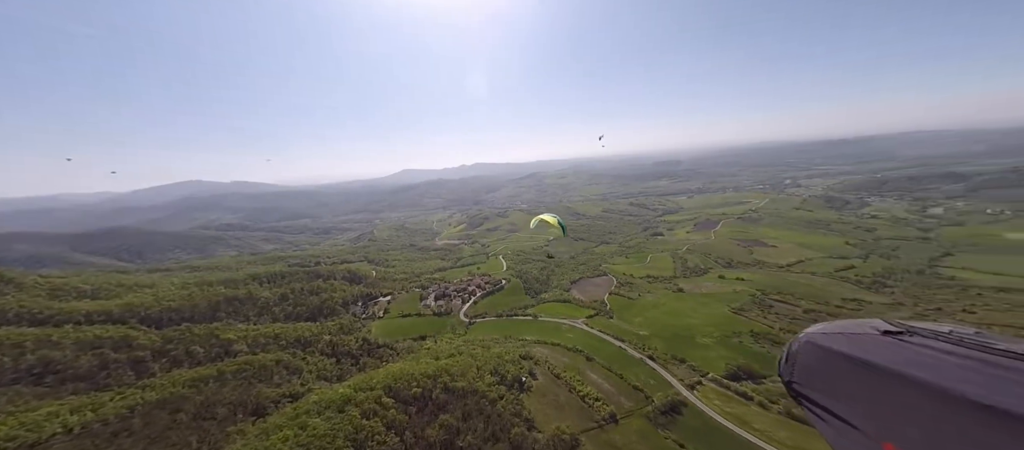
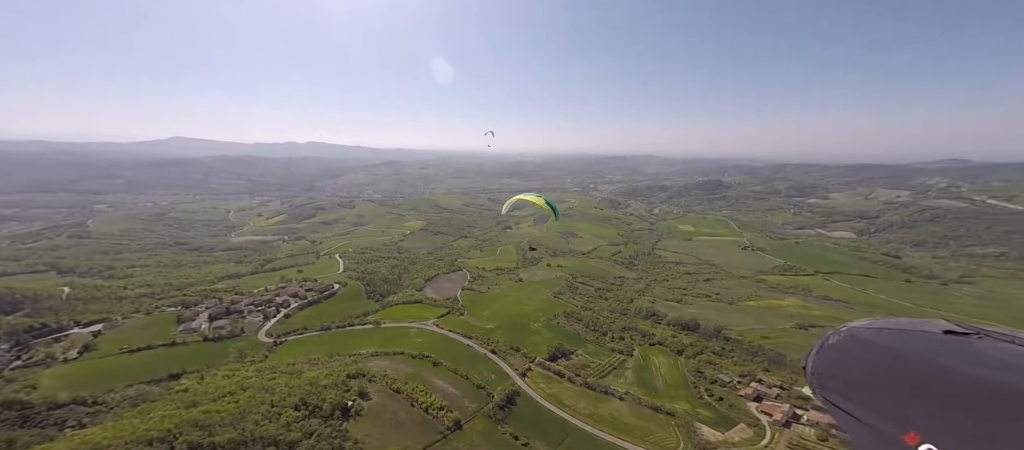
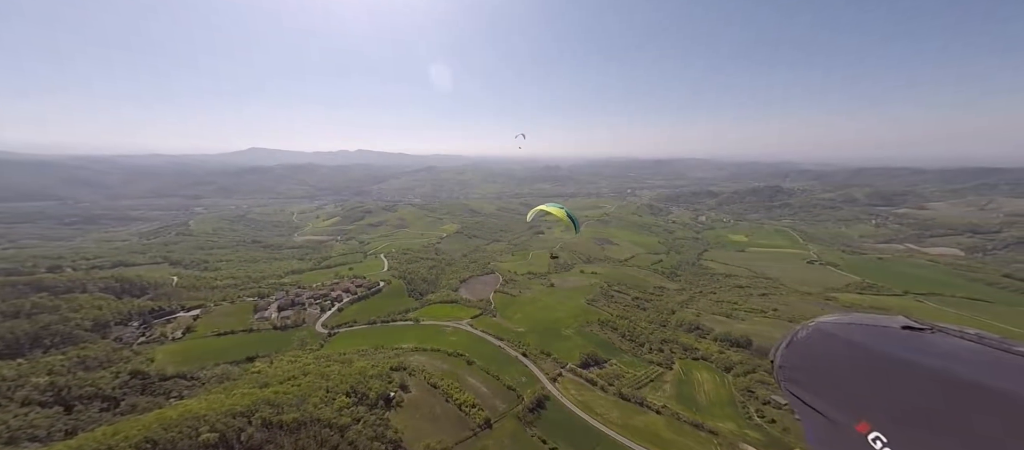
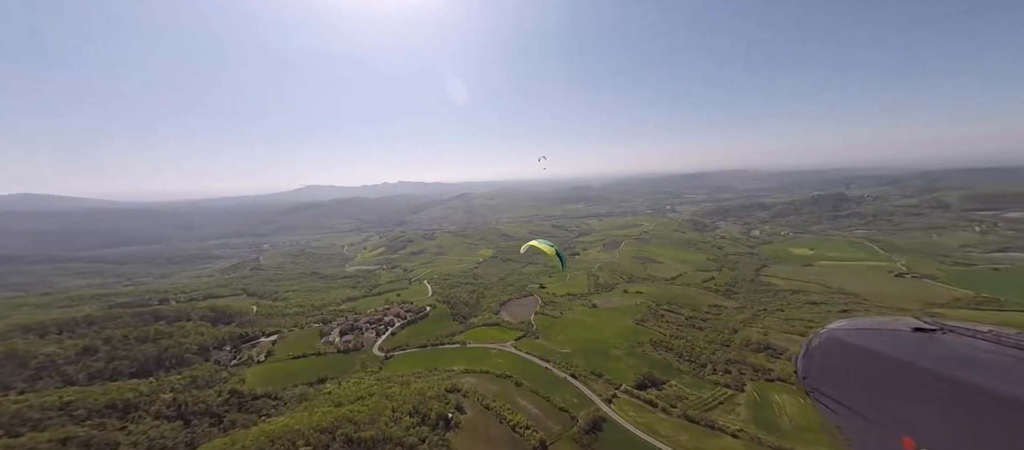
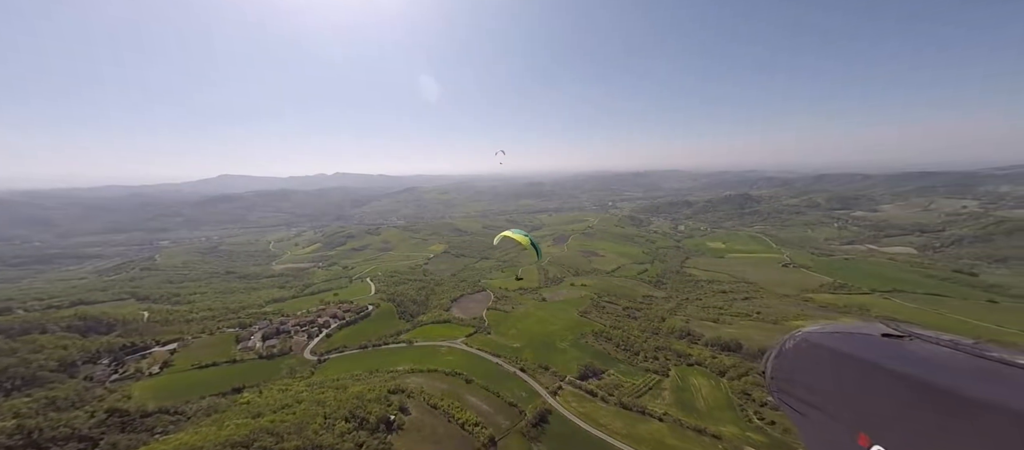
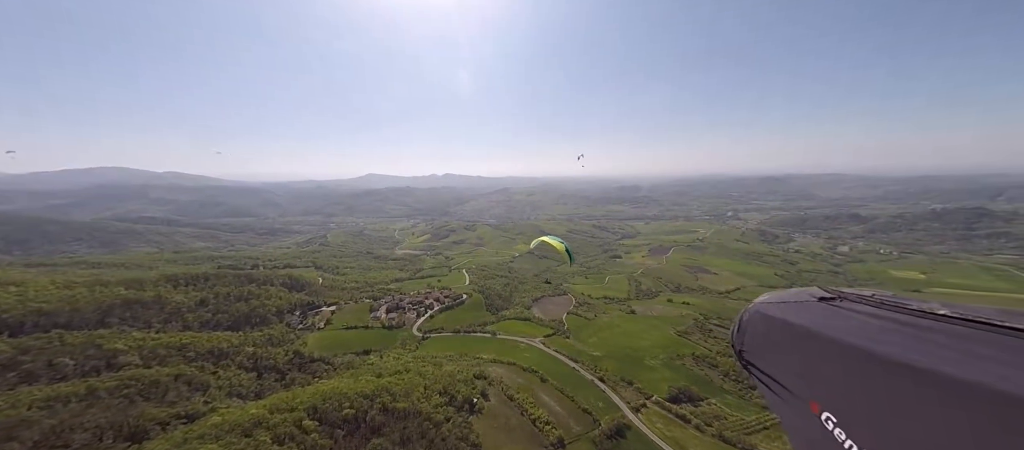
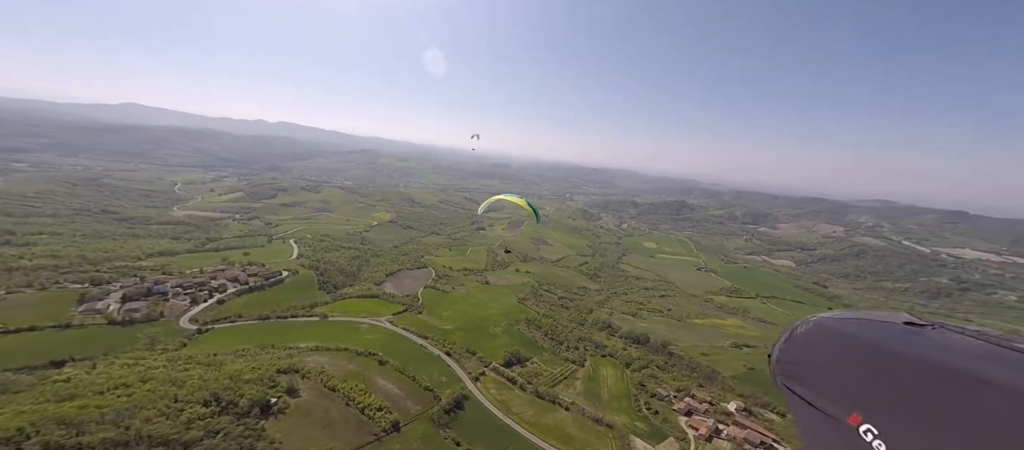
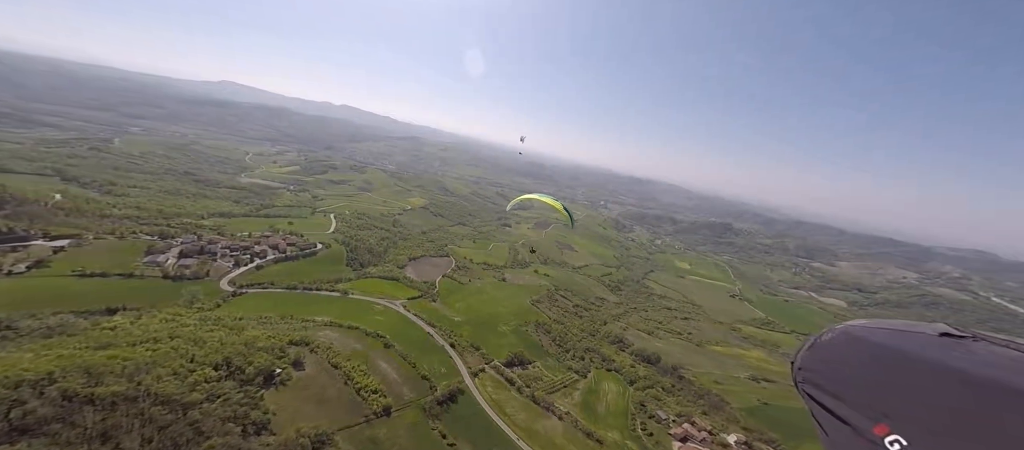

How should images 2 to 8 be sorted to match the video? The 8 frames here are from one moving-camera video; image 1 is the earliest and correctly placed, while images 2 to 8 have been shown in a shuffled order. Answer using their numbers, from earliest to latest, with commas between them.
6, 4, 5, 3, 2, 7, 8
